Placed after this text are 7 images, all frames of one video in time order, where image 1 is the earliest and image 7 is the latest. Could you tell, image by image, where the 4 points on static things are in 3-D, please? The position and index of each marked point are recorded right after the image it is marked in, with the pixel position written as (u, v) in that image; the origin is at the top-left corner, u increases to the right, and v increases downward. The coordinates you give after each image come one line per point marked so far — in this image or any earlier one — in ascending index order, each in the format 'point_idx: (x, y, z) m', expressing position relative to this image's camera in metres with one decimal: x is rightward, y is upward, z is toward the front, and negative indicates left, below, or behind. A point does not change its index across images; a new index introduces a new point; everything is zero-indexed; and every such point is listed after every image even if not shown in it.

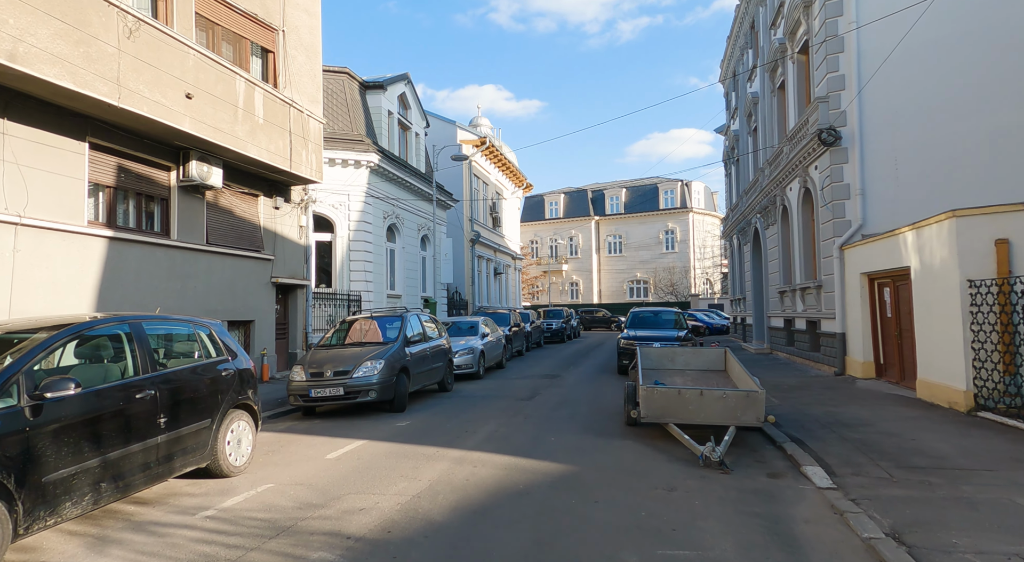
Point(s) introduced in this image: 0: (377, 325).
0: (-2.3, -0.8, +11.4) m
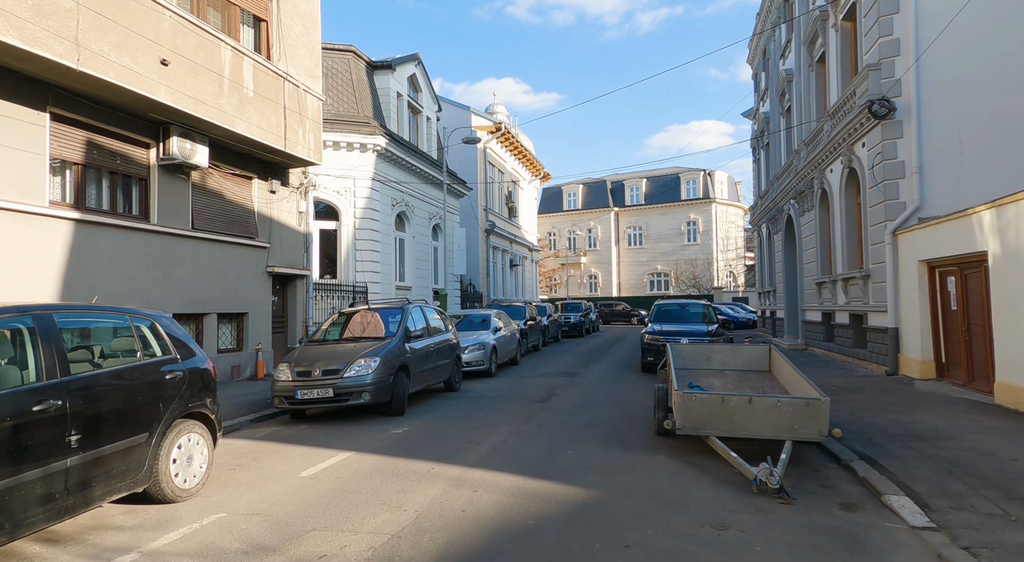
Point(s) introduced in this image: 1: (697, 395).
0: (-2.1, -0.6, +10.2) m
1: (+1.8, -1.1, +6.2) m
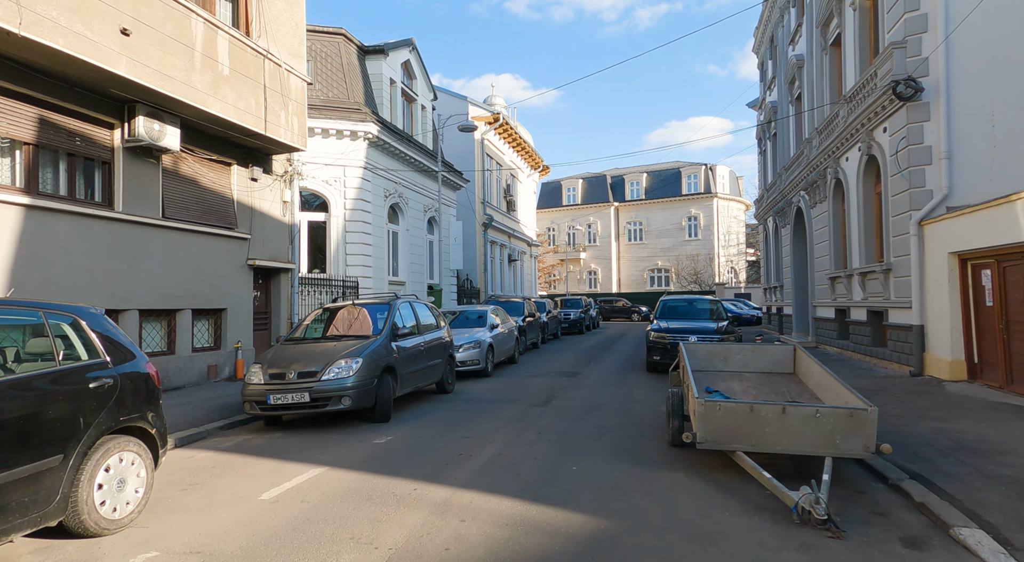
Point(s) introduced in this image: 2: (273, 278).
0: (-2.2, -0.5, +9.4) m
1: (+1.8, -1.0, +5.4) m
2: (-5.2, +0.1, +13.6) m
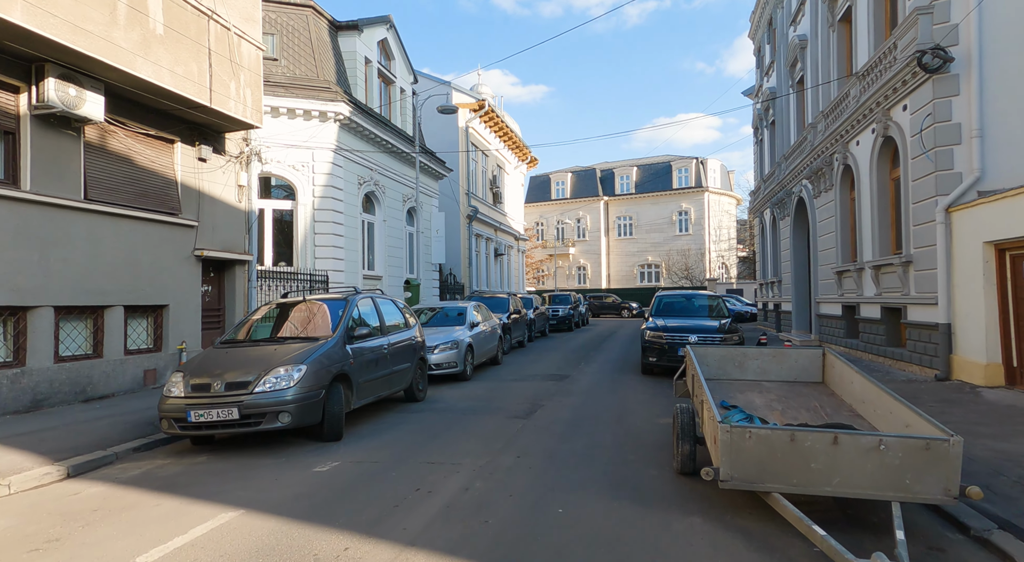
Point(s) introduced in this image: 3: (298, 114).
0: (-2.4, -0.4, +8.1) m
1: (+1.6, -1.0, +4.1) m
2: (-5.5, +0.2, +12.2) m
3: (-5.4, +4.2, +15.9) m
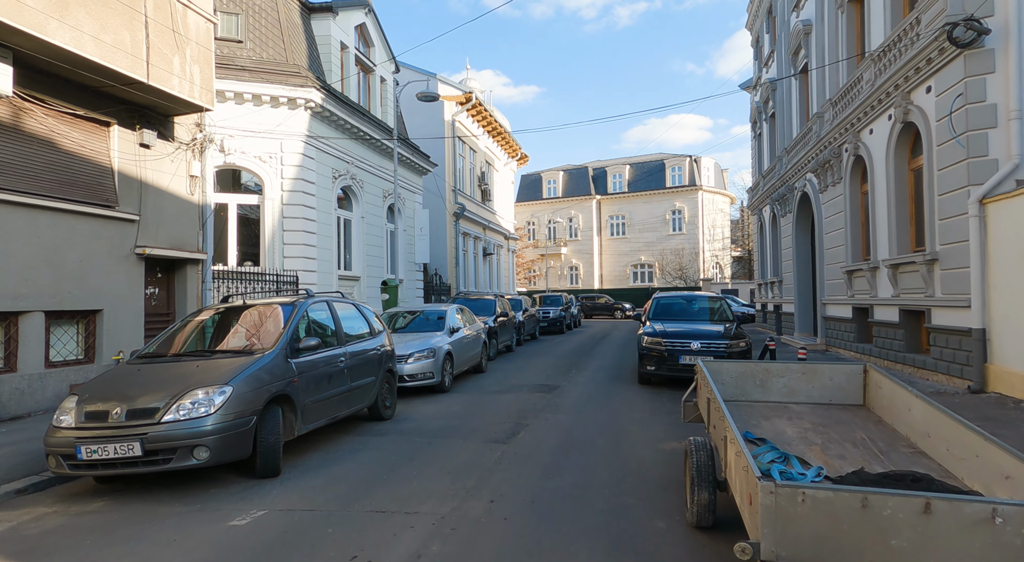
0: (-2.7, -0.4, +6.8) m
1: (+1.4, -1.0, +2.9) m
2: (-5.8, +0.2, +10.9) m
3: (-5.7, +4.2, +14.6) m
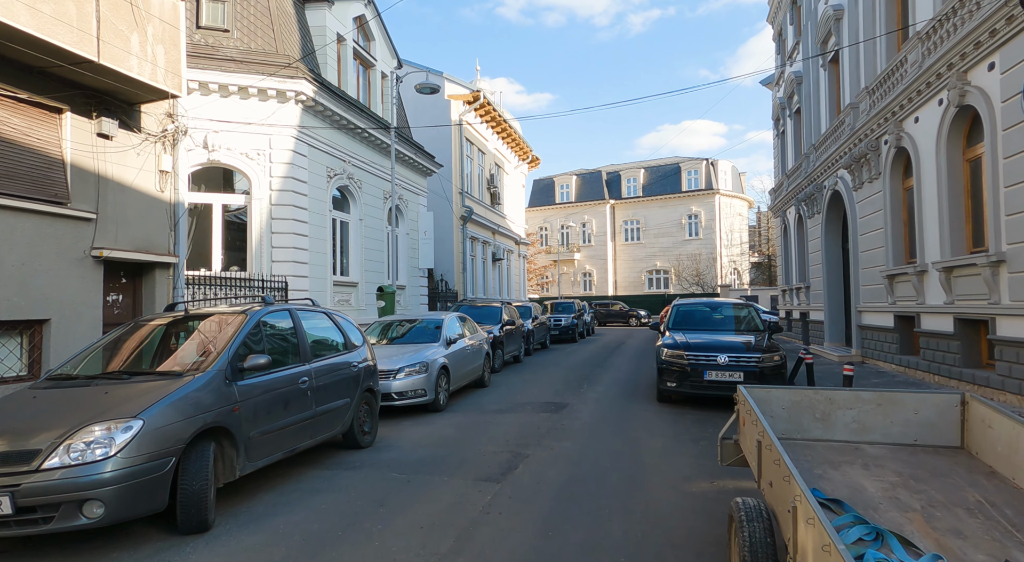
0: (-2.7, -0.4, +5.7) m
1: (+1.2, -1.0, +1.7) m
2: (-5.8, +0.1, +9.9) m
3: (-5.6, +4.1, +13.6) m
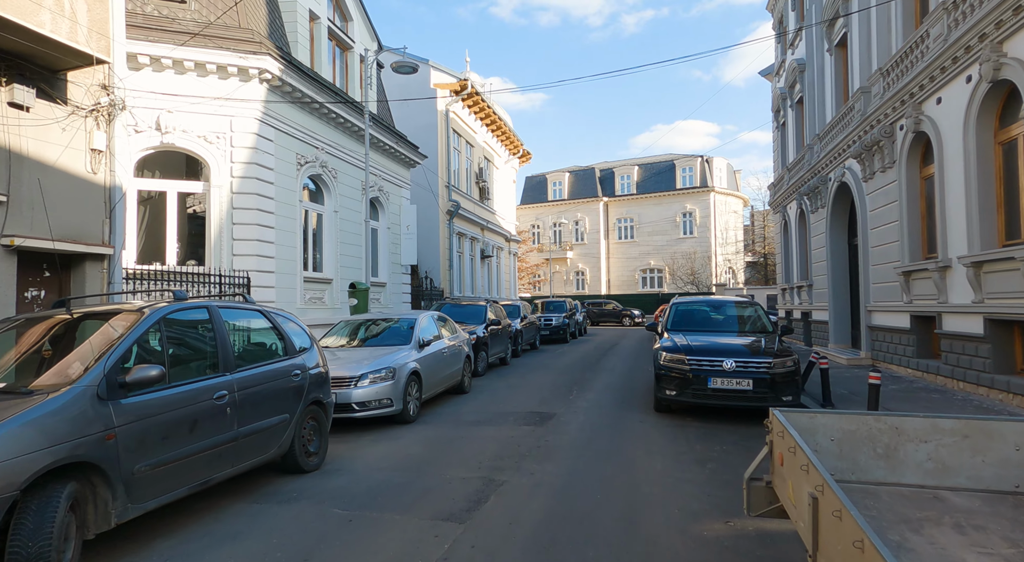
0: (-3.0, -0.4, +4.5) m
1: (+1.0, -0.9, +0.6) m
2: (-6.1, +0.2, +8.7) m
3: (-5.9, +4.1, +12.4) m
